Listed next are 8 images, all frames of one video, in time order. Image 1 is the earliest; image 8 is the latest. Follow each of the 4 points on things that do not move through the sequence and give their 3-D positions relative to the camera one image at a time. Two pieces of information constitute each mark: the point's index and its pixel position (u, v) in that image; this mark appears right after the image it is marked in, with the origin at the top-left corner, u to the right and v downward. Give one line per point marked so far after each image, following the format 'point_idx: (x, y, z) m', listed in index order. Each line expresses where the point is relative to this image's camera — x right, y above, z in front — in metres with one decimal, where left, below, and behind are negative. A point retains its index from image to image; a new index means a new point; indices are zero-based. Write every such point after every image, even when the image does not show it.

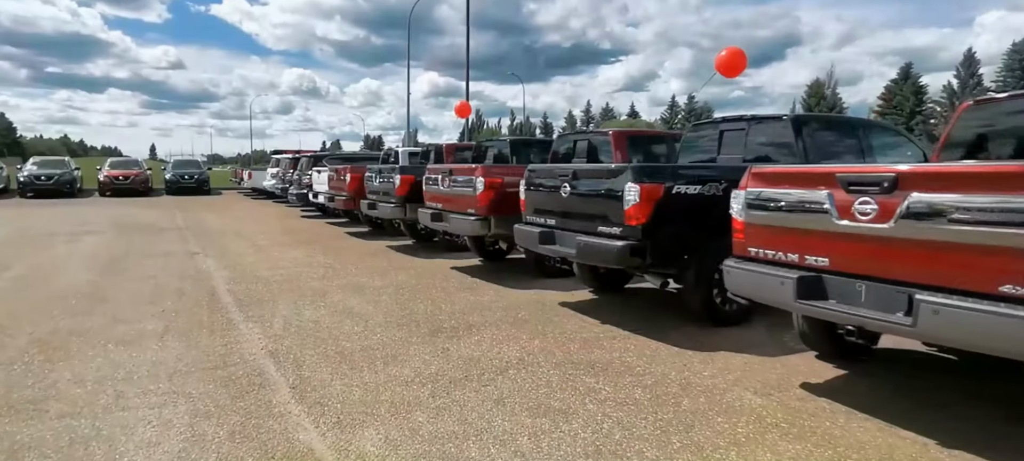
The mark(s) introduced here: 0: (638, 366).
0: (+0.9, -1.0, +4.4) m
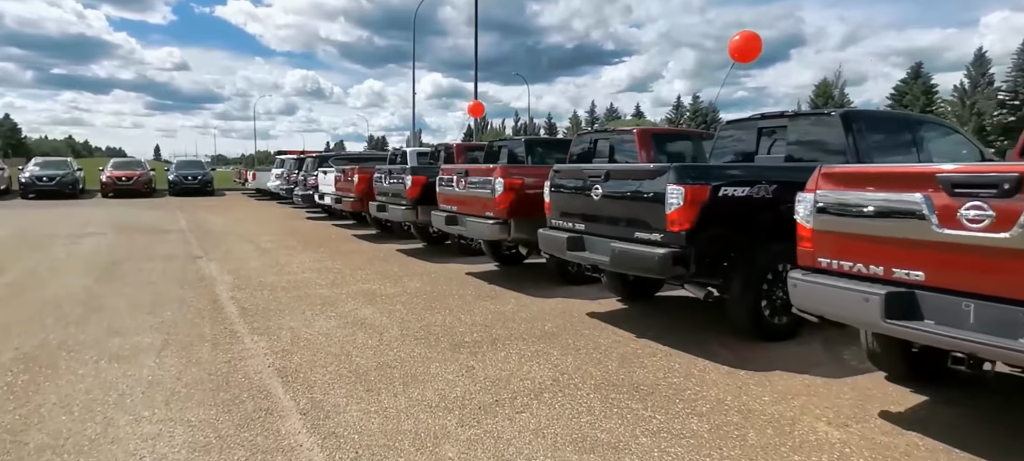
0: (+1.1, -1.0, +4.0) m
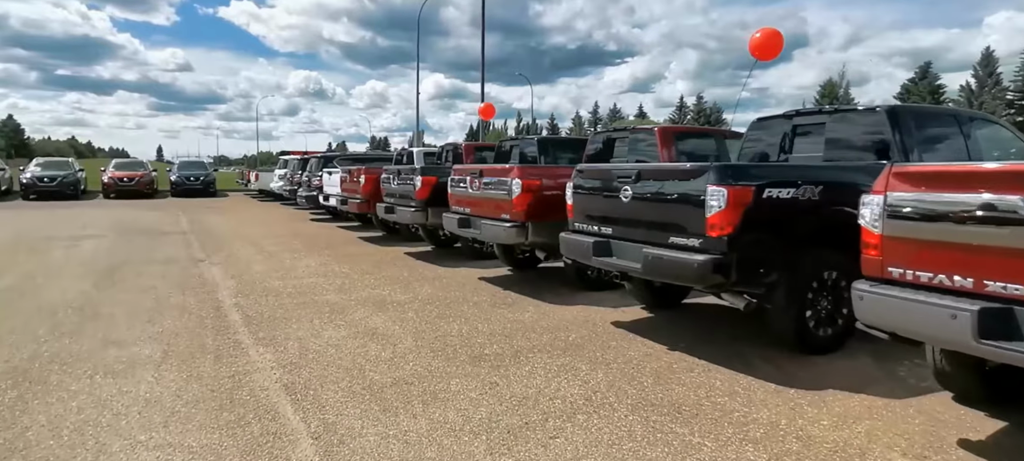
0: (+1.3, -1.1, +3.6) m
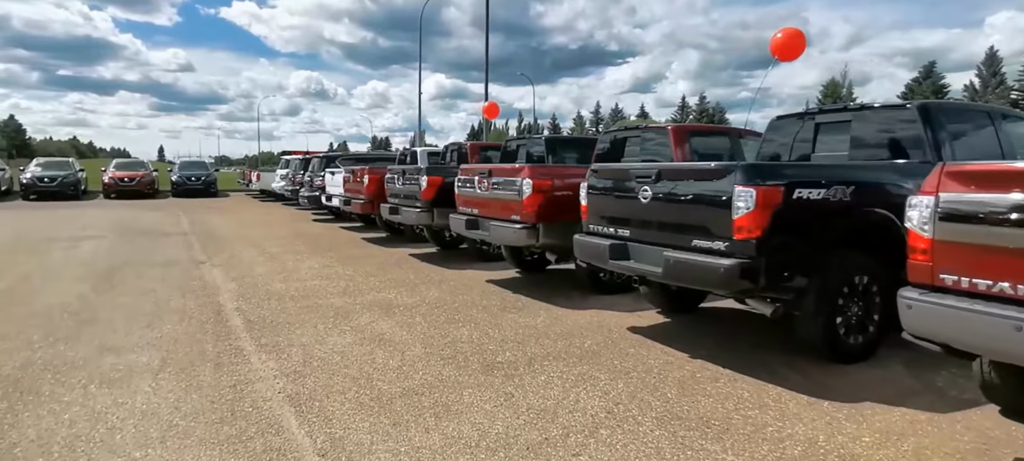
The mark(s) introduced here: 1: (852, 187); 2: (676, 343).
0: (+1.4, -1.1, +3.4) m
1: (+2.4, +0.3, +4.3) m
2: (+1.3, -0.9, +4.9) m
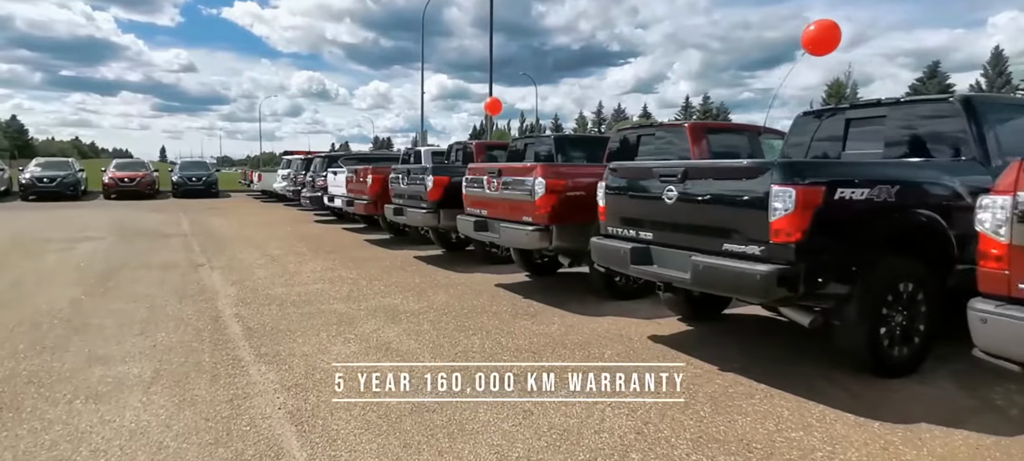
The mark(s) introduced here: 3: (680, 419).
0: (+1.5, -1.1, +3.1) m
1: (+2.5, +0.3, +4.0) m
2: (+1.4, -0.9, +4.6) m
3: (+1.0, -1.1, +3.6) m
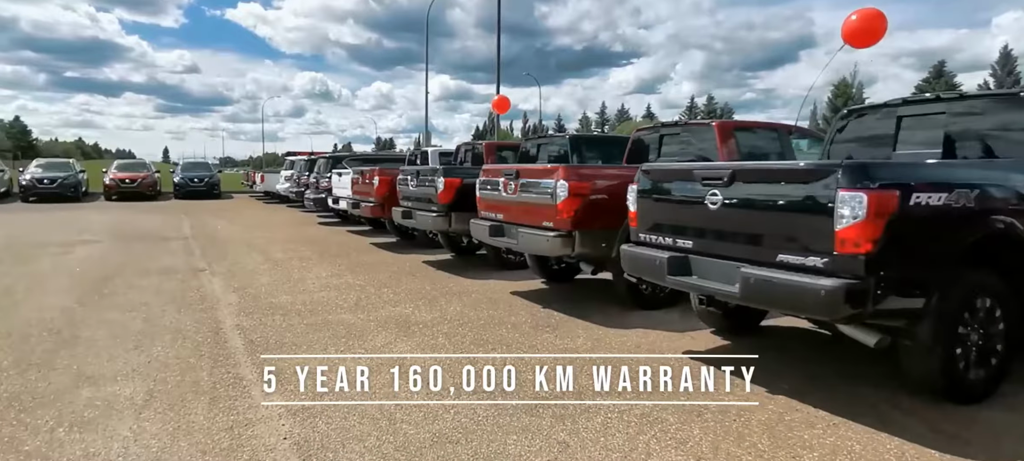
0: (+1.7, -1.2, +2.7) m
1: (+2.7, +0.2, +3.5) m
2: (+1.6, -1.0, +4.2) m
3: (+1.2, -1.1, +3.2) m
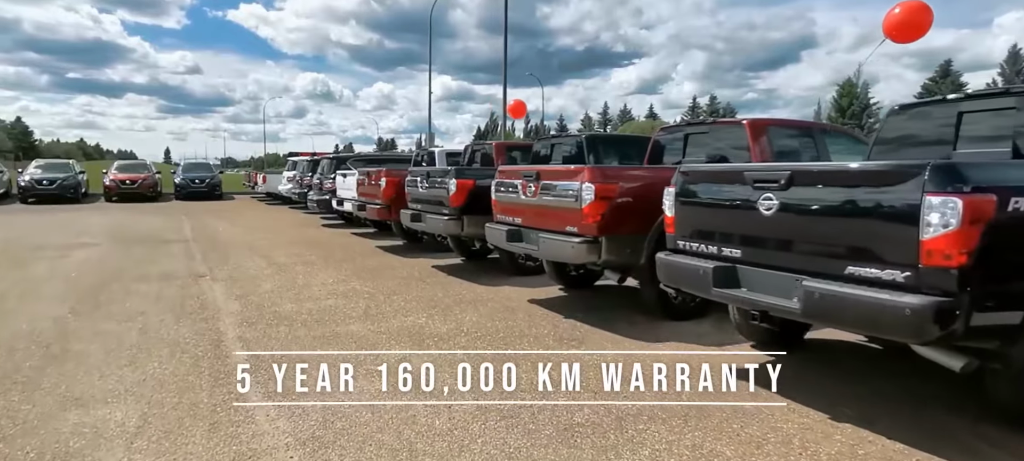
0: (+1.9, -1.2, +2.3) m
1: (+2.9, +0.2, +3.1) m
2: (+1.8, -1.0, +3.8) m
3: (+1.3, -1.2, +2.8) m
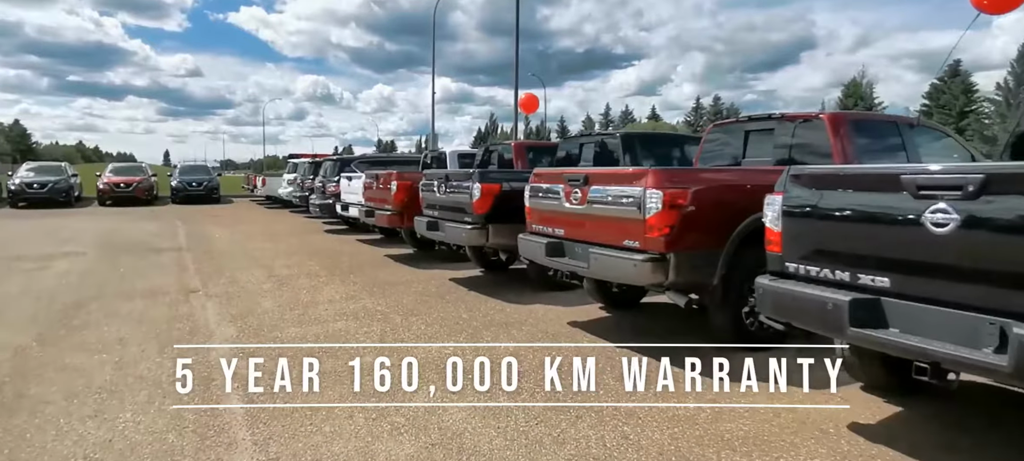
0: (+2.3, -1.3, +1.4) m
1: (+3.2, +0.1, +2.2) m
2: (+2.2, -1.1, +2.9) m
3: (+1.7, -1.3, +1.8) m
